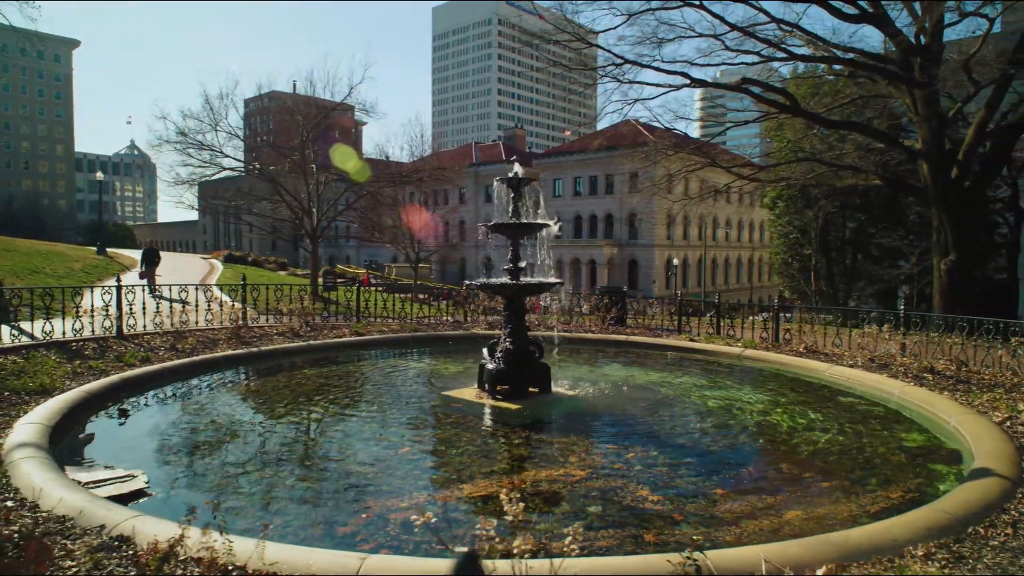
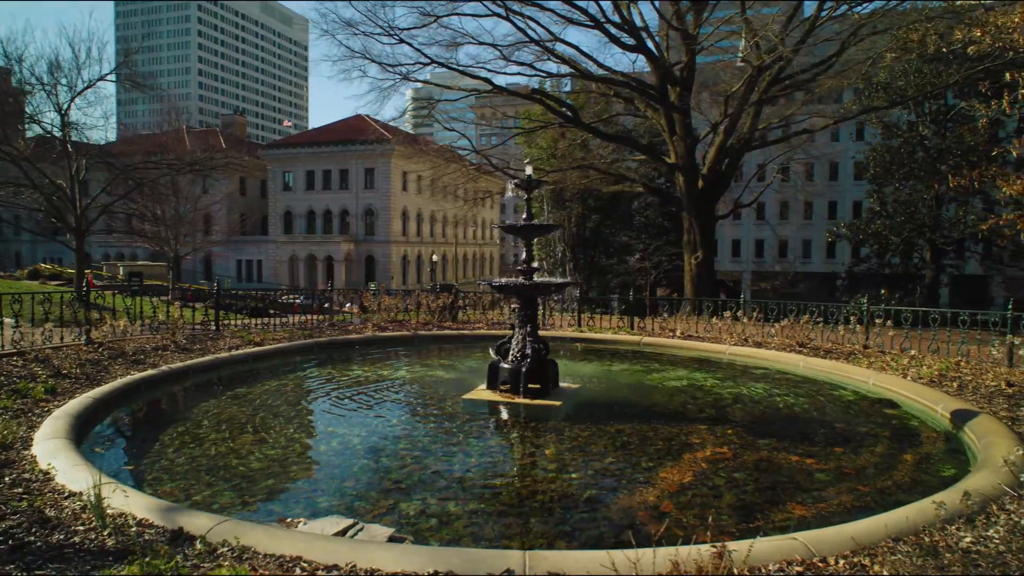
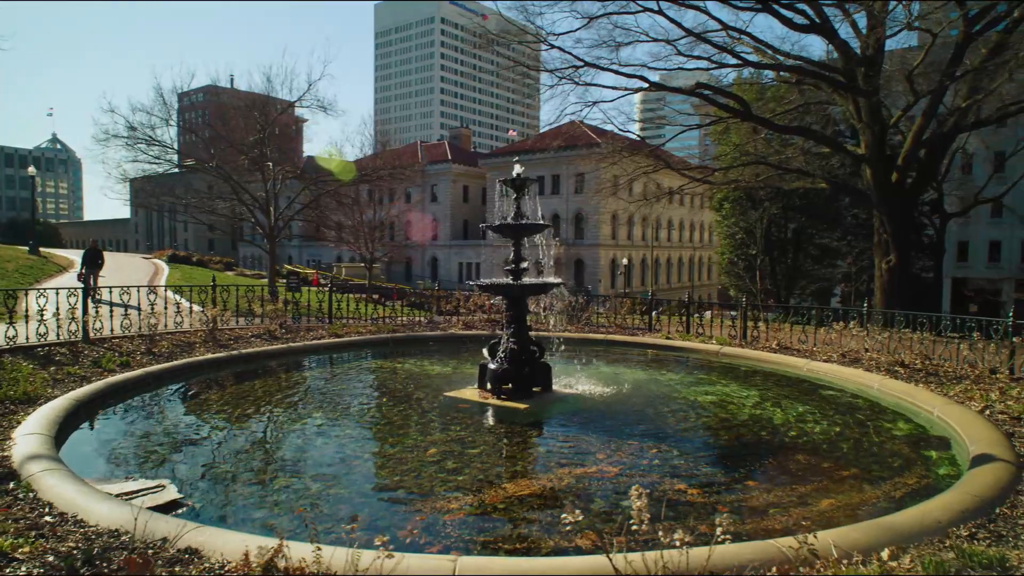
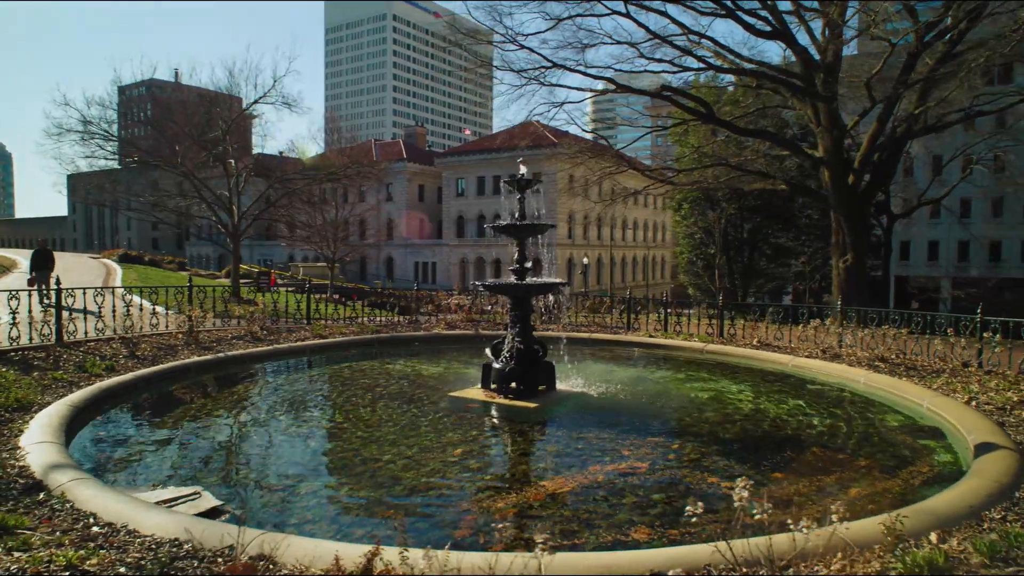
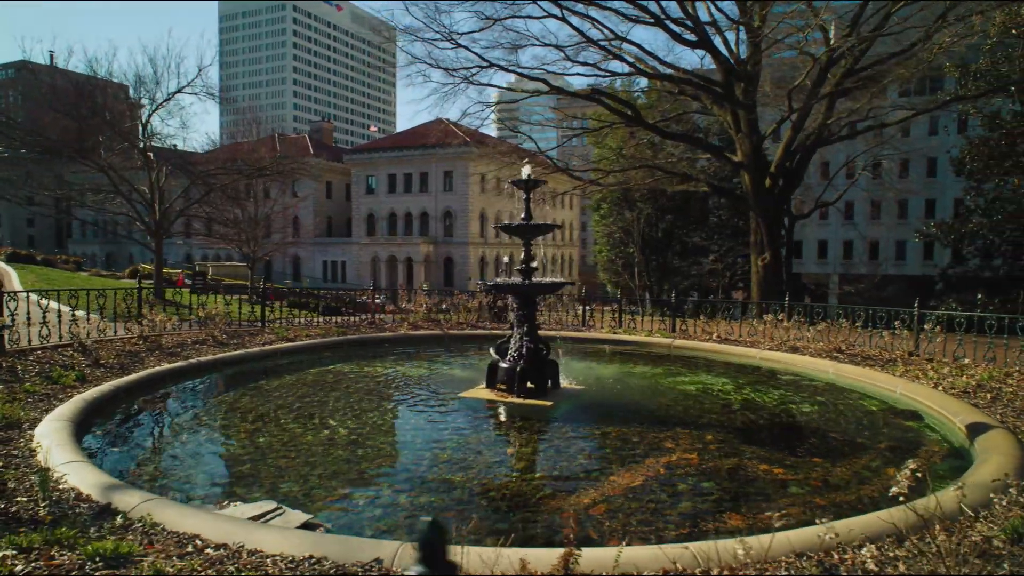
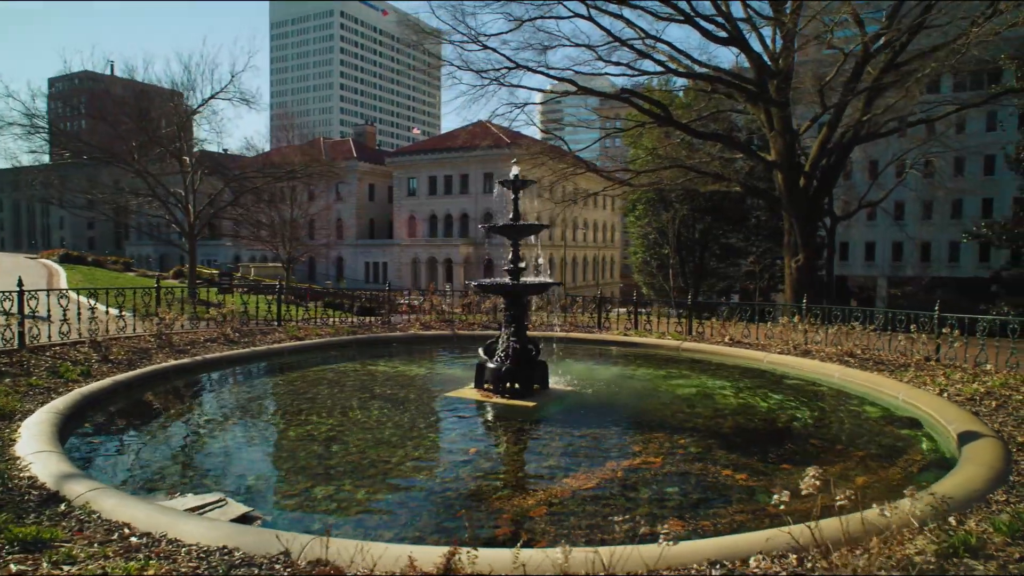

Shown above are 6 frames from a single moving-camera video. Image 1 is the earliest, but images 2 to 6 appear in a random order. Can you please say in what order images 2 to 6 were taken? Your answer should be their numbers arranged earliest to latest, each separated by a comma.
3, 4, 6, 5, 2
